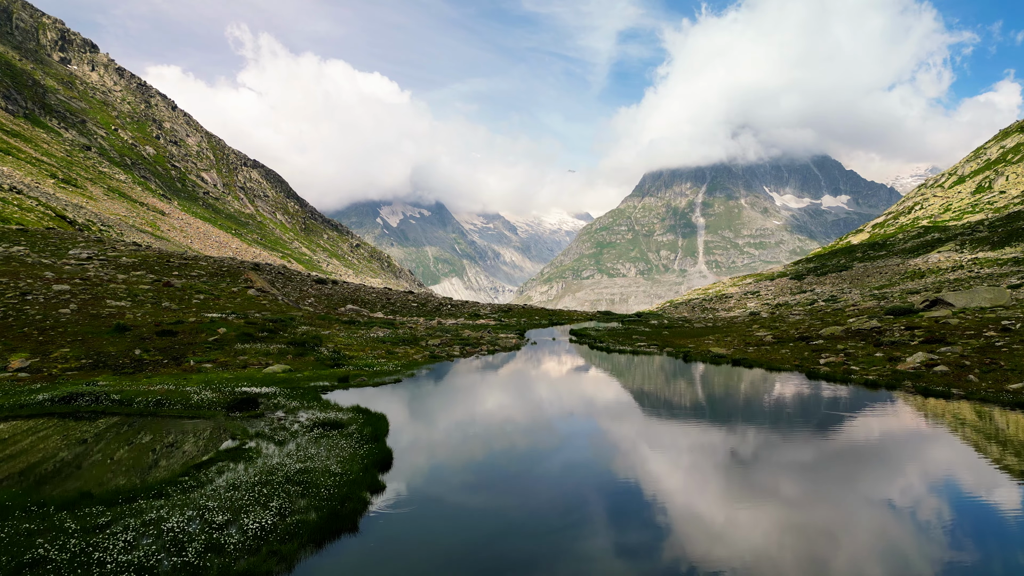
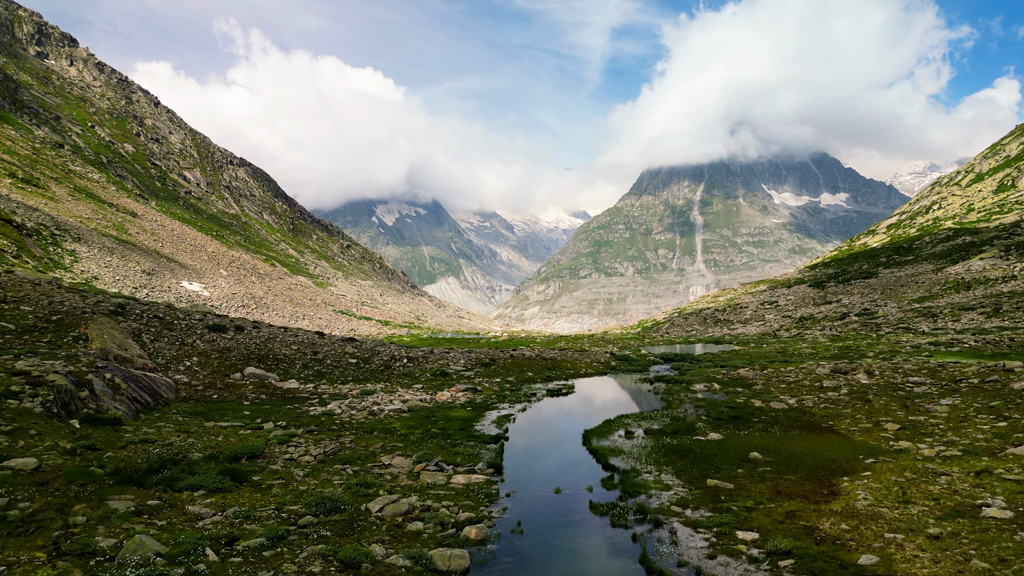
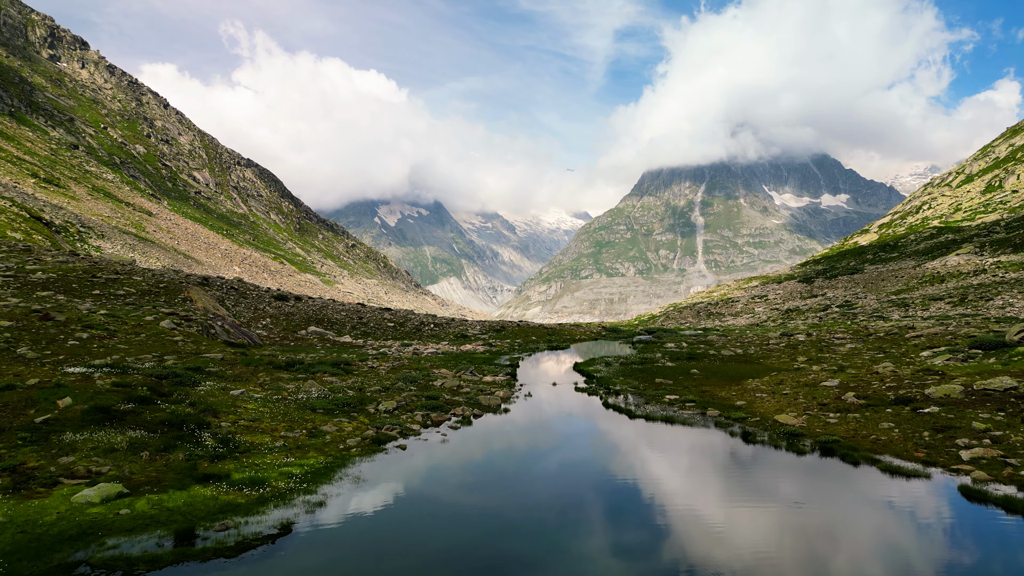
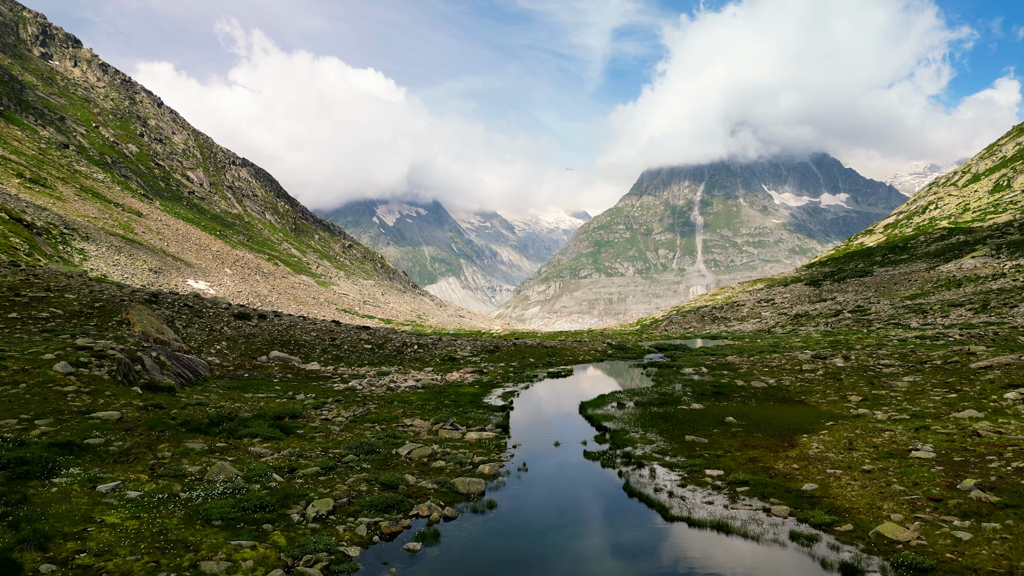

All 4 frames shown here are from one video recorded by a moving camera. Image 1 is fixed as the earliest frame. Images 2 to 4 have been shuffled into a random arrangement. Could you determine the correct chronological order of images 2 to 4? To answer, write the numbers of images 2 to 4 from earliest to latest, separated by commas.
3, 4, 2
